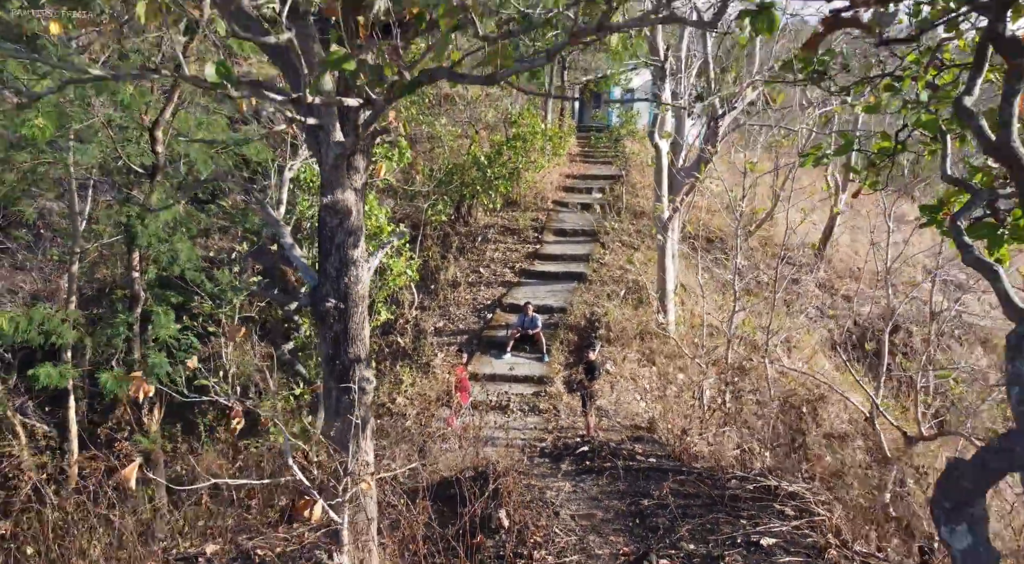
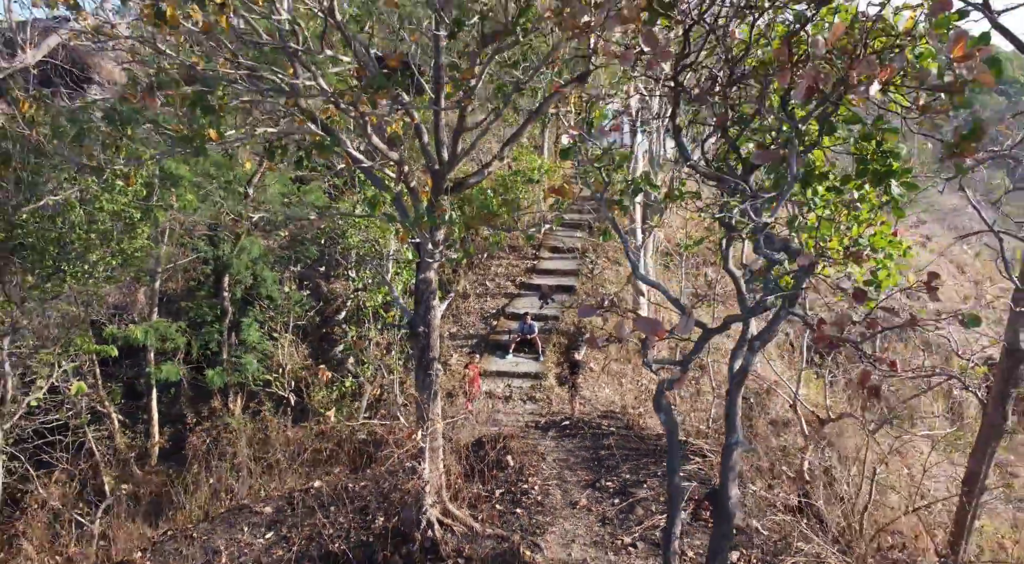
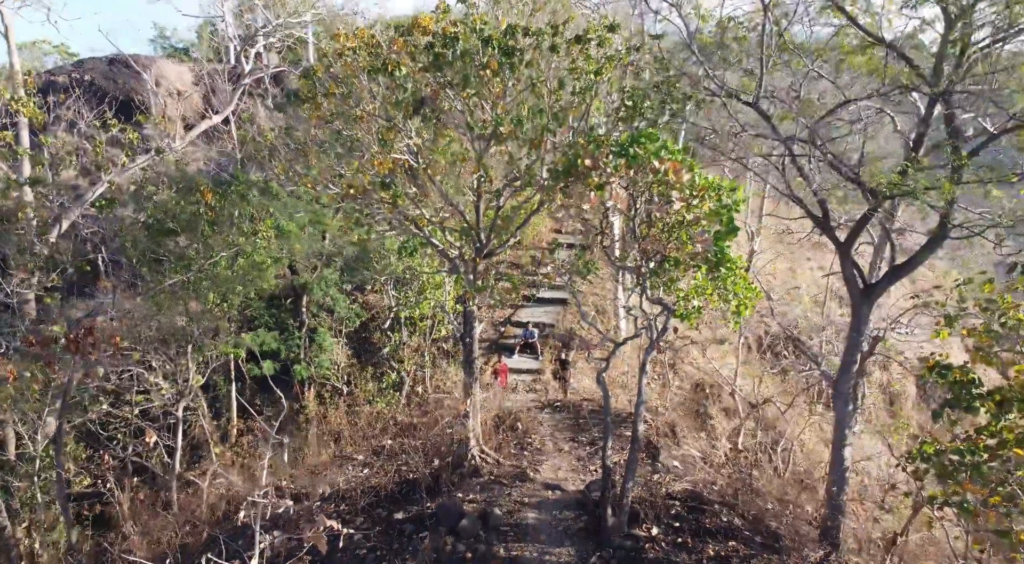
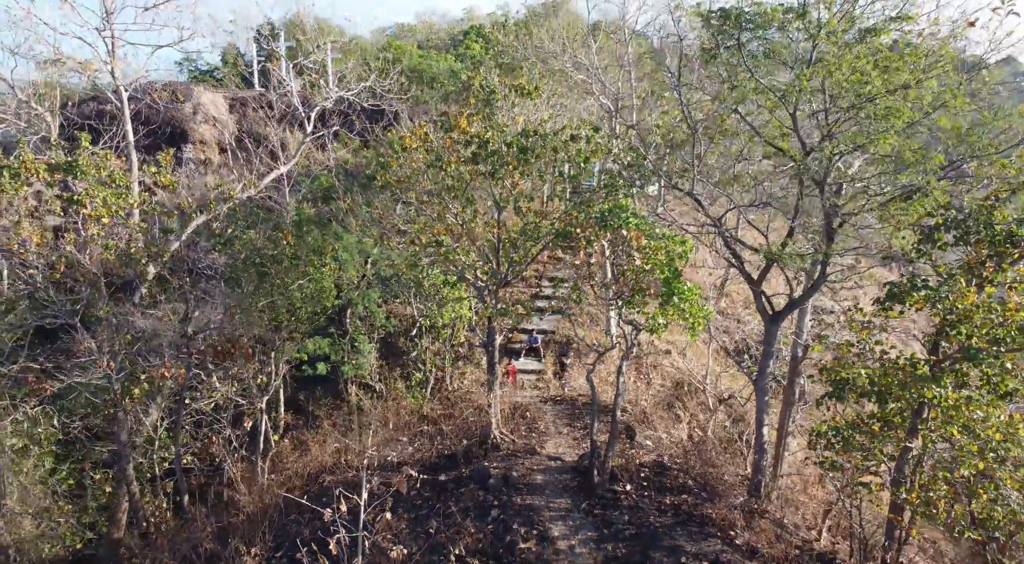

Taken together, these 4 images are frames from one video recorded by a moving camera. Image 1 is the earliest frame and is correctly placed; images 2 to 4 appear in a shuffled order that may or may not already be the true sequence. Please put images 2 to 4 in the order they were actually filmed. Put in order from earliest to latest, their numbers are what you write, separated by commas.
2, 3, 4
